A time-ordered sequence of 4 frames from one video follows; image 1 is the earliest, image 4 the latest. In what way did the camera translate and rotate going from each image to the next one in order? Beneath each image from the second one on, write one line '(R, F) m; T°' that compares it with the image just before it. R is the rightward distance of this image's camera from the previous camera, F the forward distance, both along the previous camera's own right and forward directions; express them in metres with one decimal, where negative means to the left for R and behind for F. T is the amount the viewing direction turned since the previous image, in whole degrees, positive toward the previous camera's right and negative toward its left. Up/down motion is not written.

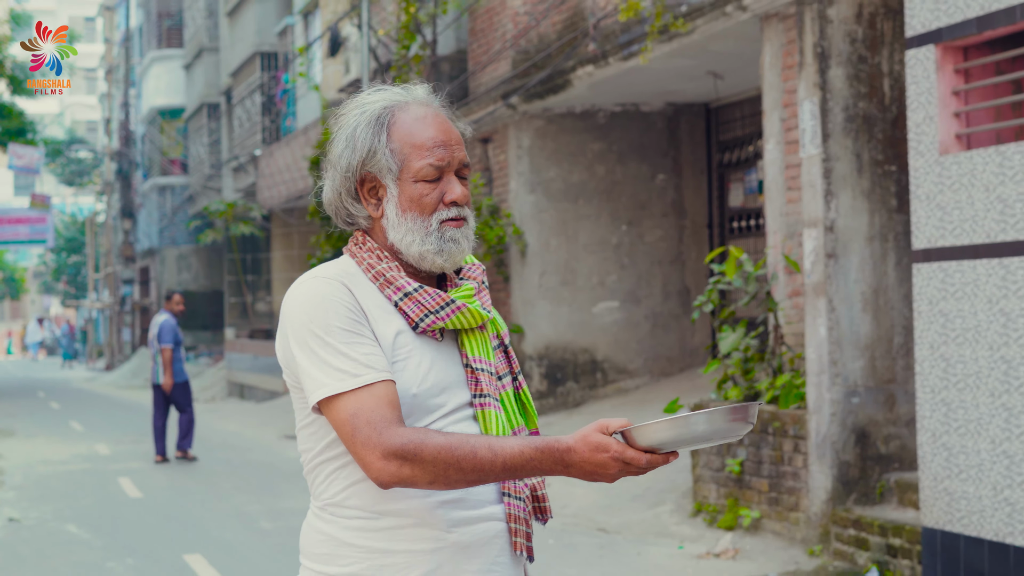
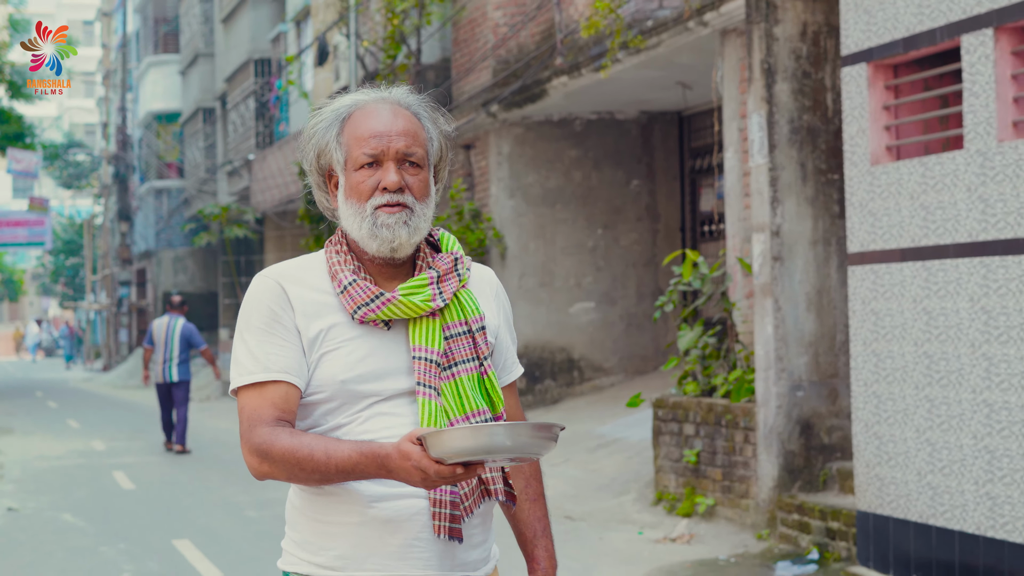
(+0.1, -0.5) m; 0°
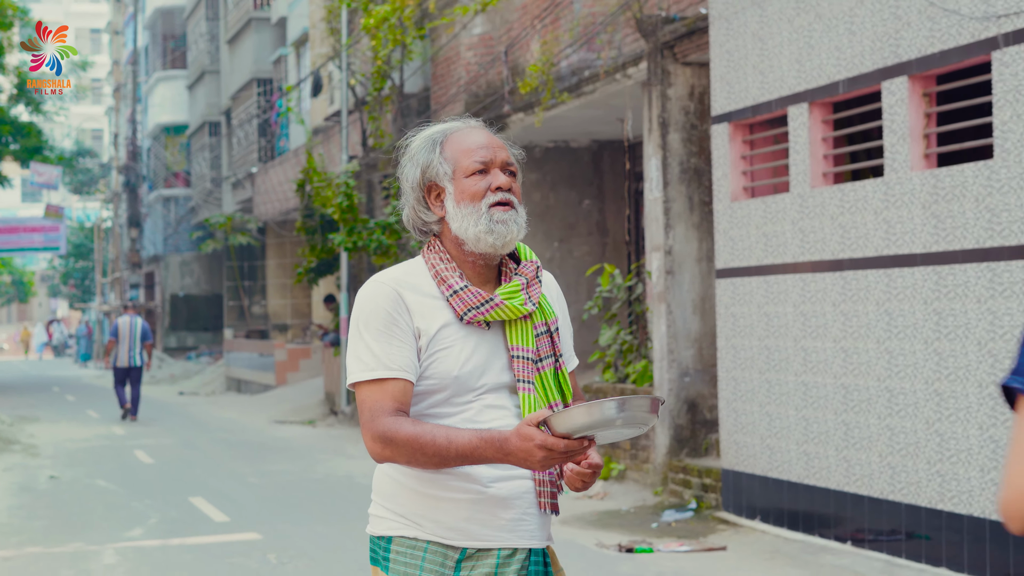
(+0.2, -1.9) m; 0°
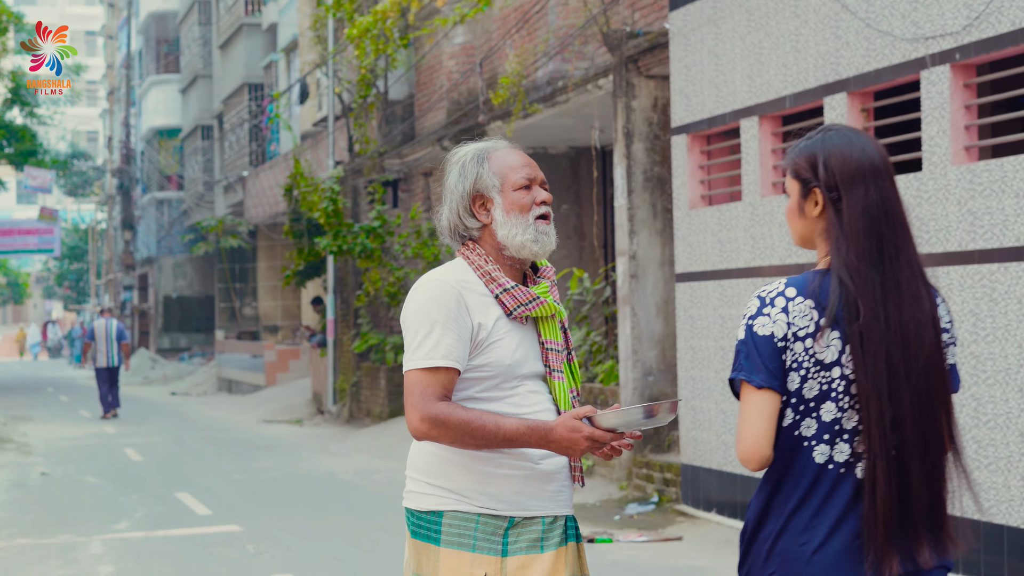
(+0.1, -0.4) m; 0°
